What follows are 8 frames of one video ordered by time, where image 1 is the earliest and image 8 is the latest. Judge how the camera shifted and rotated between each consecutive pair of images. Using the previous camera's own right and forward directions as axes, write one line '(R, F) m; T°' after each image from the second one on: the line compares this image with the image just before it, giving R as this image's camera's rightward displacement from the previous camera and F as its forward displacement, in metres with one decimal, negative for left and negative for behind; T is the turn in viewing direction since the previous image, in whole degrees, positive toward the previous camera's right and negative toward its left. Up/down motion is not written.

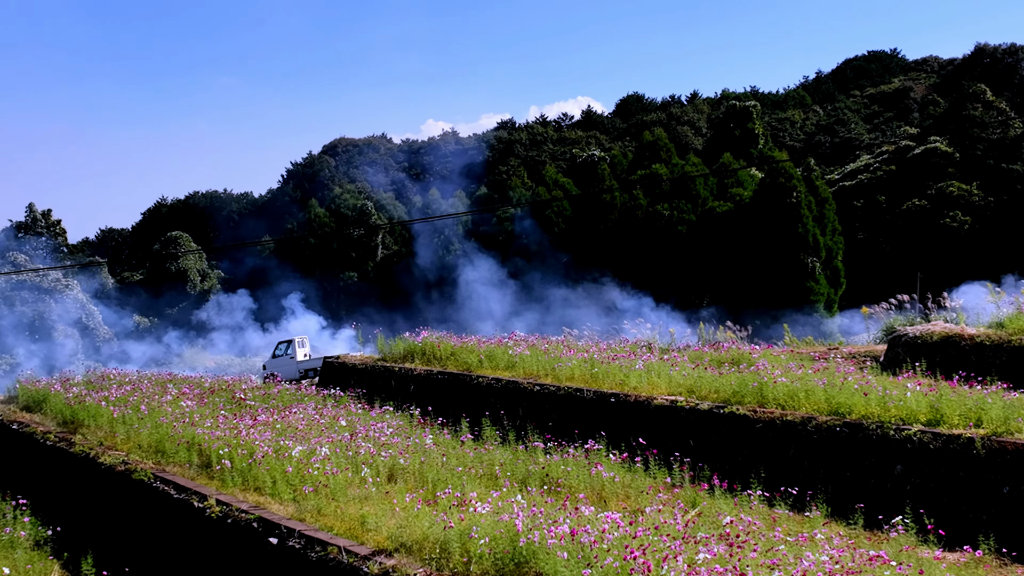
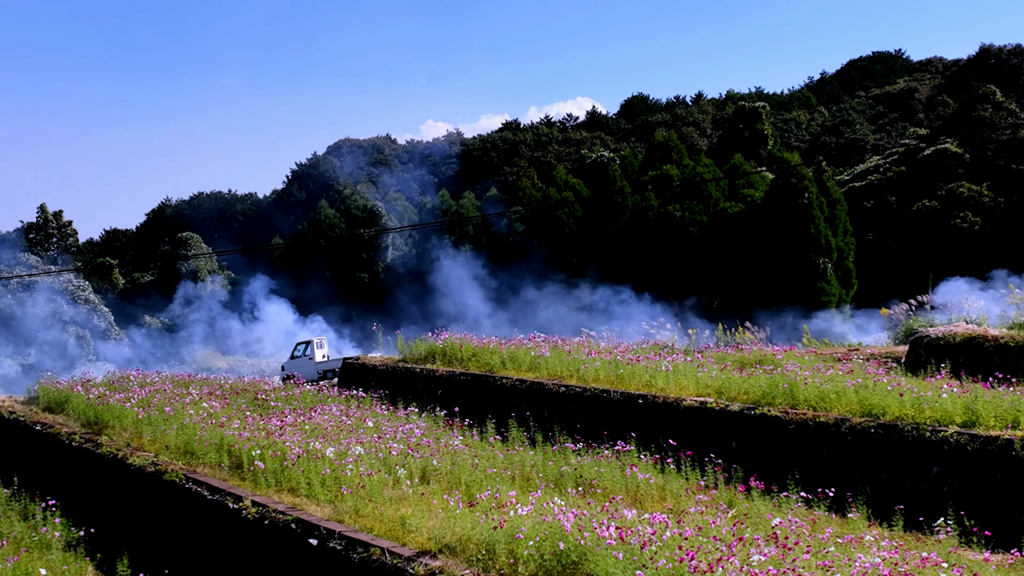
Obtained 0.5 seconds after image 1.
(-0.3, 0.0) m; 0°
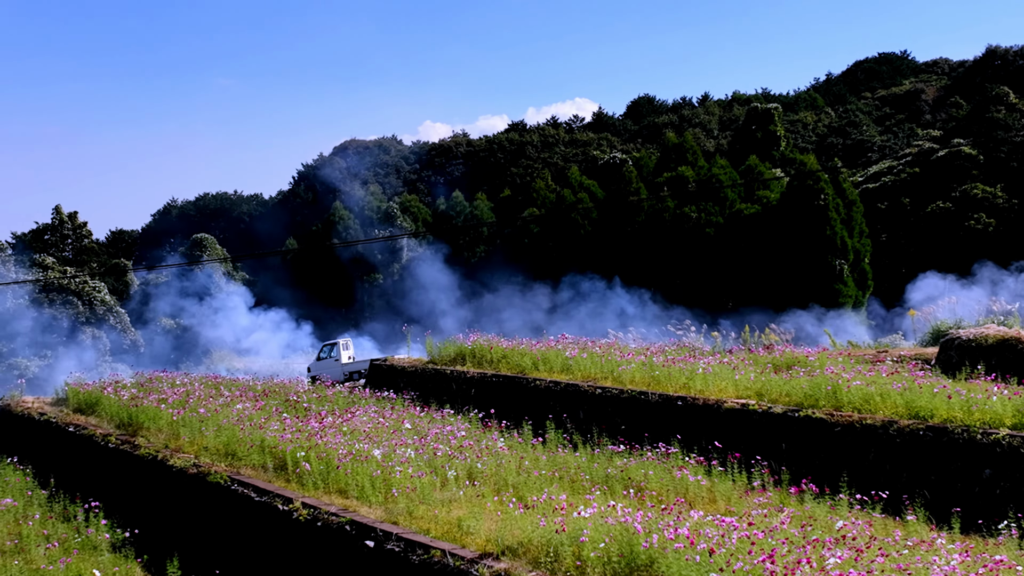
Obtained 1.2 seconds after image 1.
(-0.4, 0.0) m; 0°
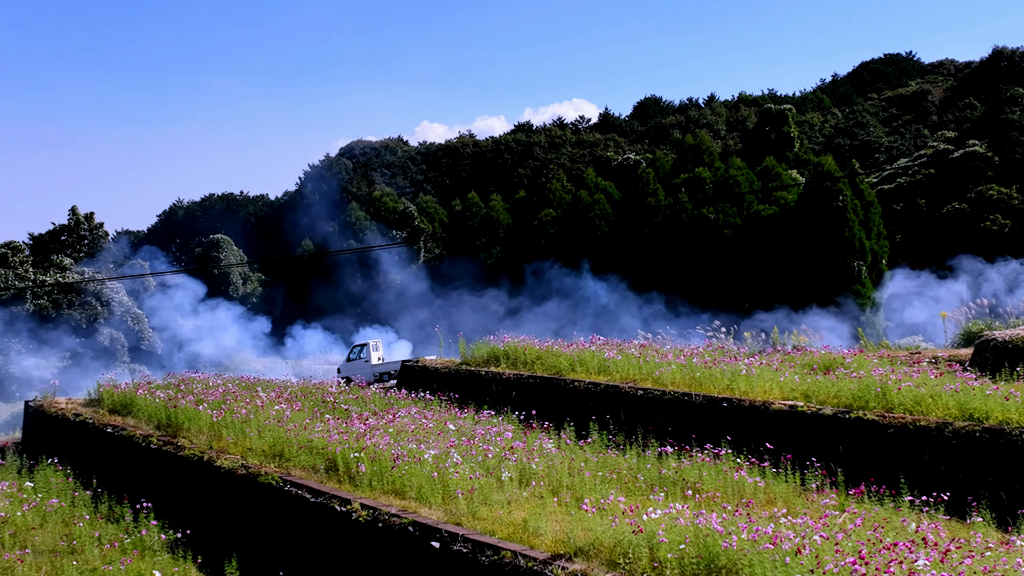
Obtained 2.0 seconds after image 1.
(-0.5, 0.0) m; 0°
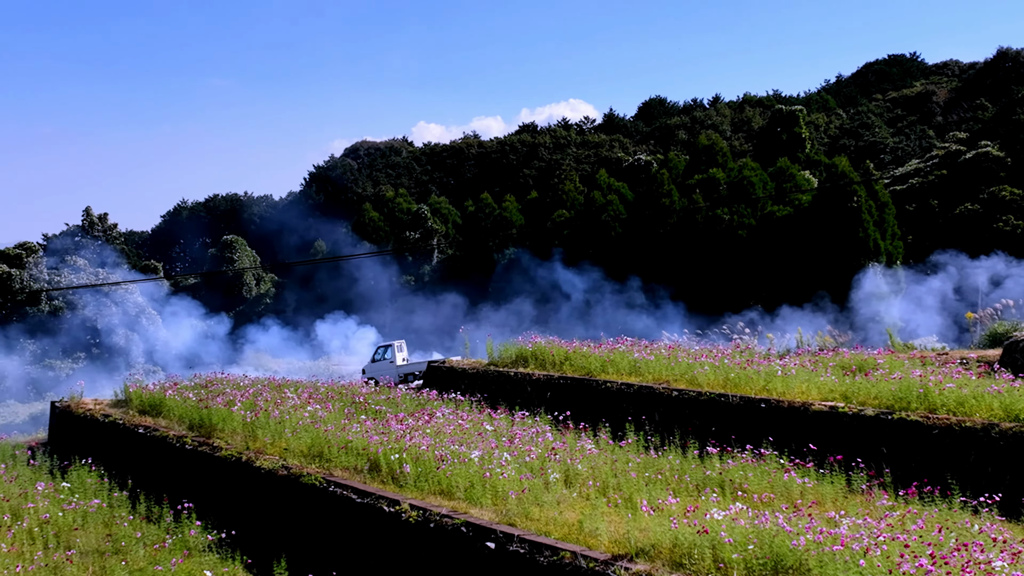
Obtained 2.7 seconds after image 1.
(-0.4, 0.0) m; 0°
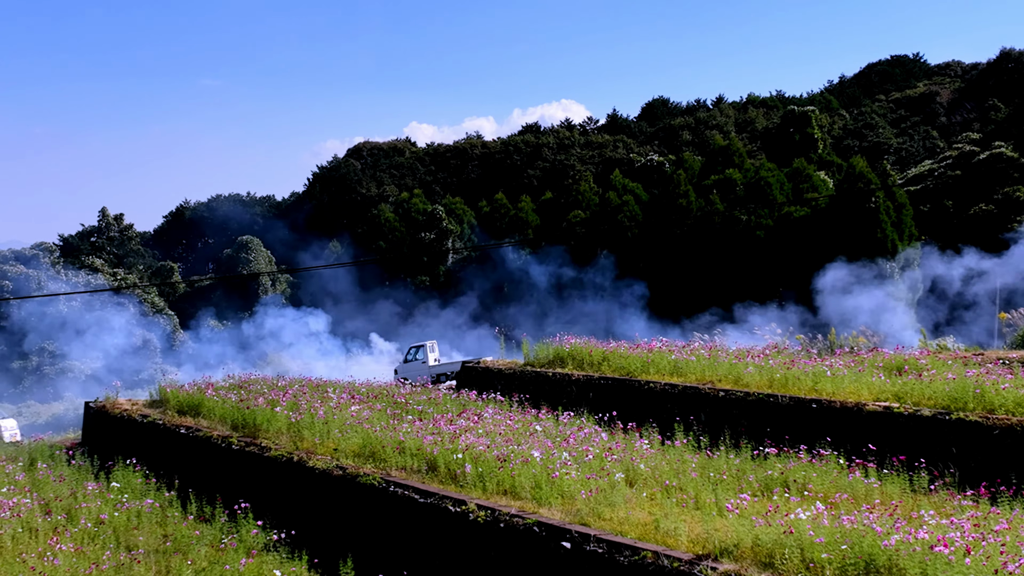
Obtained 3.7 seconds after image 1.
(-0.6, 0.0) m; 0°
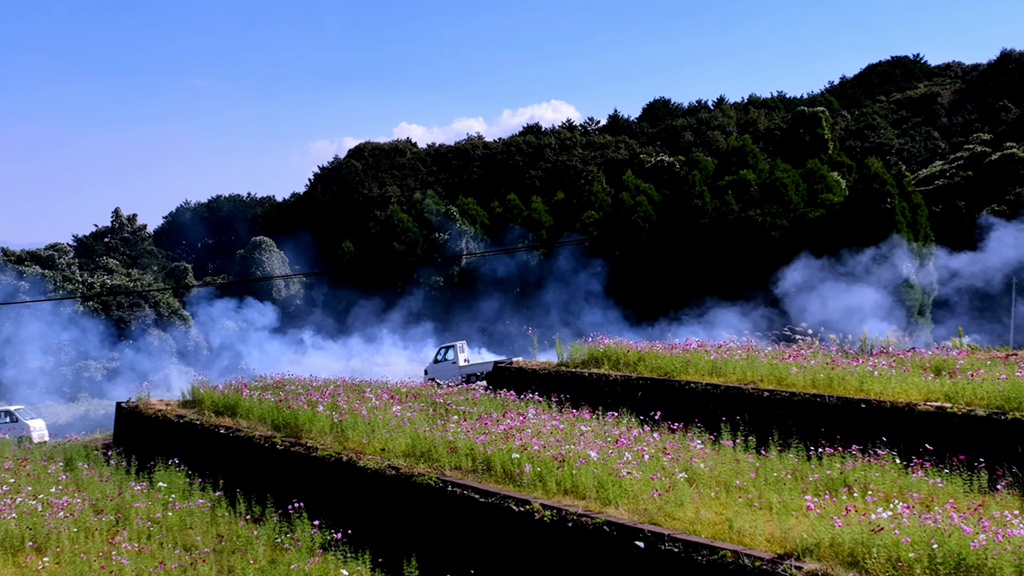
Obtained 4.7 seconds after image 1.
(-0.6, 0.0) m; 0°
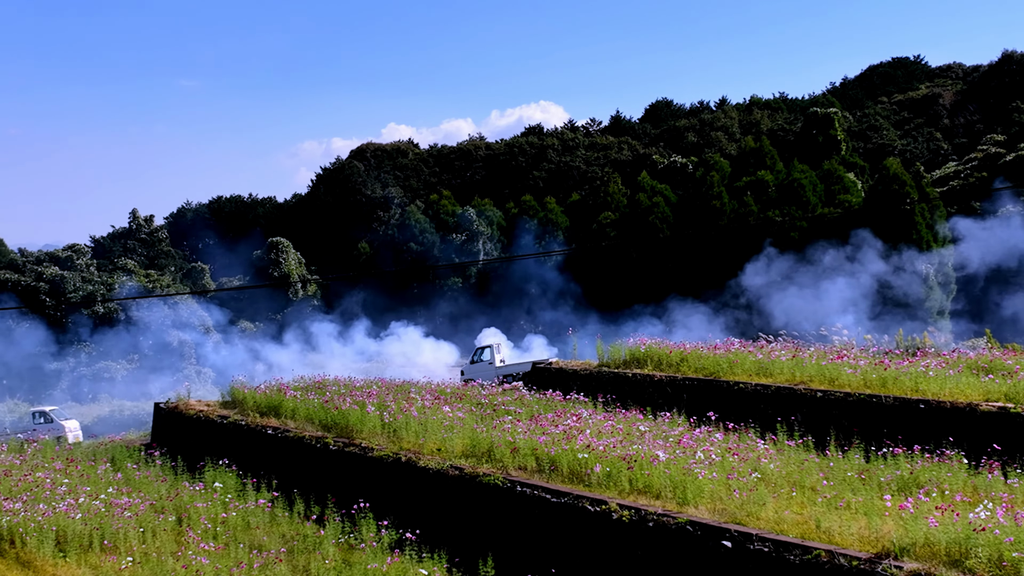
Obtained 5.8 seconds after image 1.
(-0.7, 0.0) m; 0°
